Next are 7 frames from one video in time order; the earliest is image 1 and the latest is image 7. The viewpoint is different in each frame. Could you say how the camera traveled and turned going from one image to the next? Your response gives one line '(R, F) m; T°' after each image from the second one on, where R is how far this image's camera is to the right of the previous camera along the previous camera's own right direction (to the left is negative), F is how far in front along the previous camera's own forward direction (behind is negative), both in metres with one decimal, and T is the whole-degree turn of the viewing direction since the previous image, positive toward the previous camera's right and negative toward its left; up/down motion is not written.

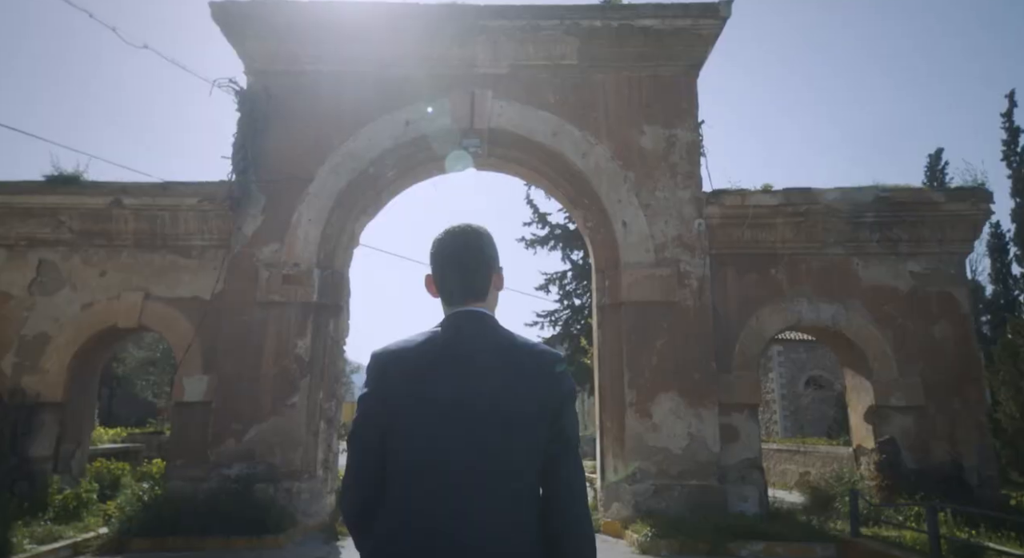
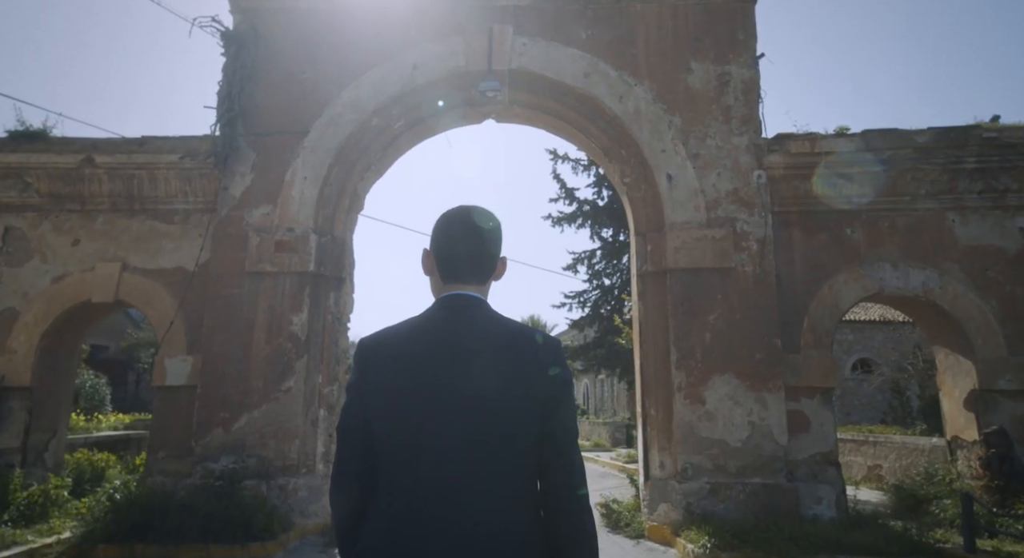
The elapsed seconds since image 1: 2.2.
(0.0, +1.1) m; -2°
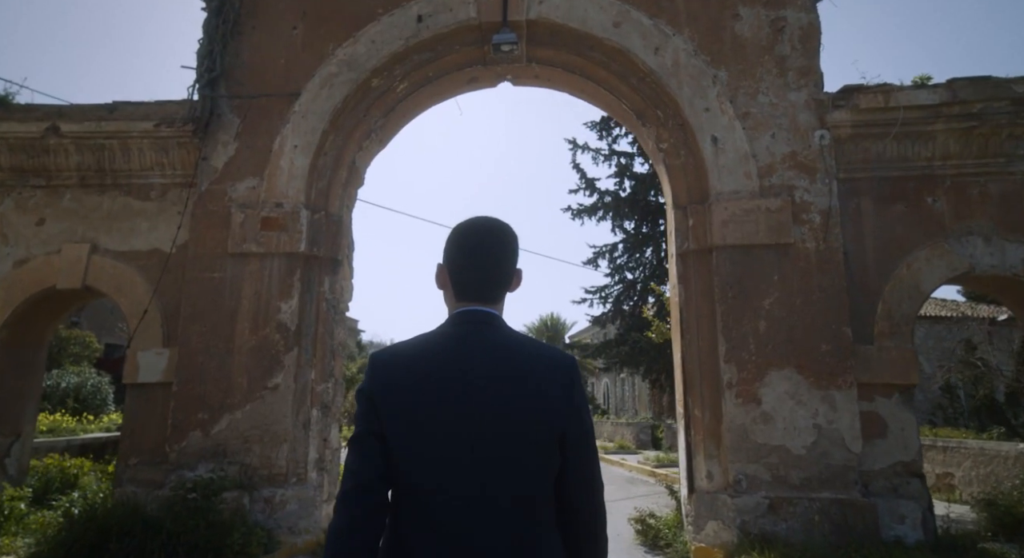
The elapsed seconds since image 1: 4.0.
(0.0, +0.9) m; -2°
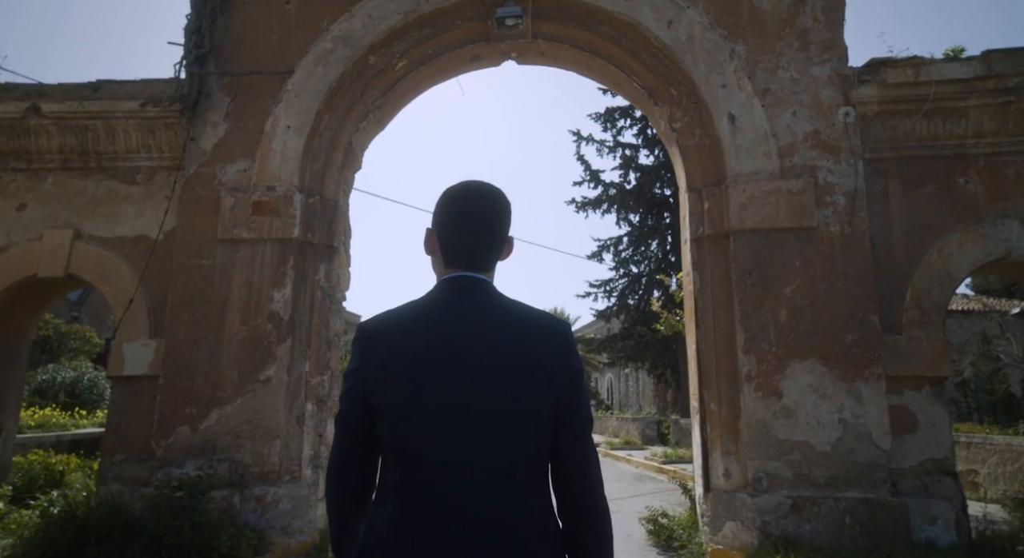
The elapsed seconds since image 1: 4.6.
(0.0, +0.3) m; 0°
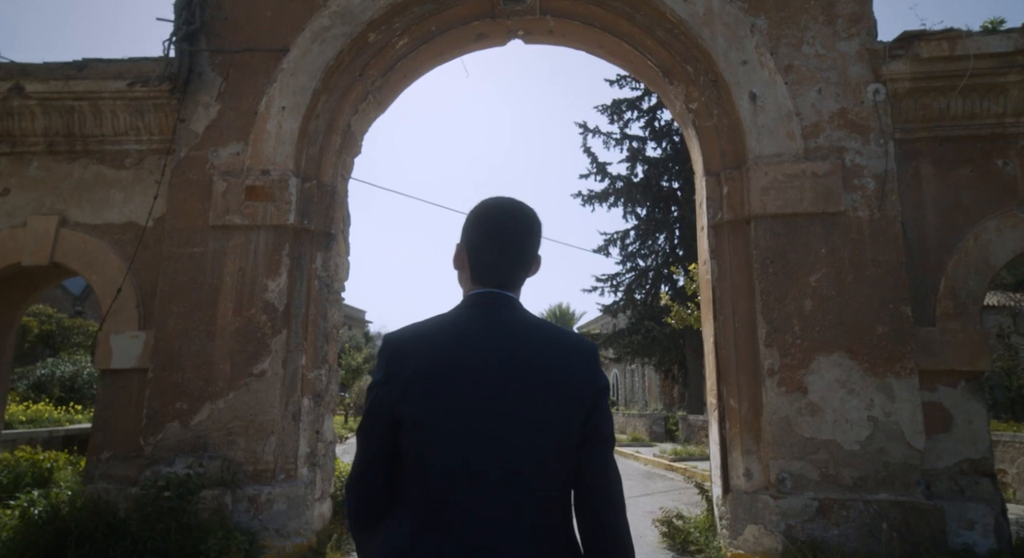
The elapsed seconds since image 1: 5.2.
(0.0, +0.3) m; 0°
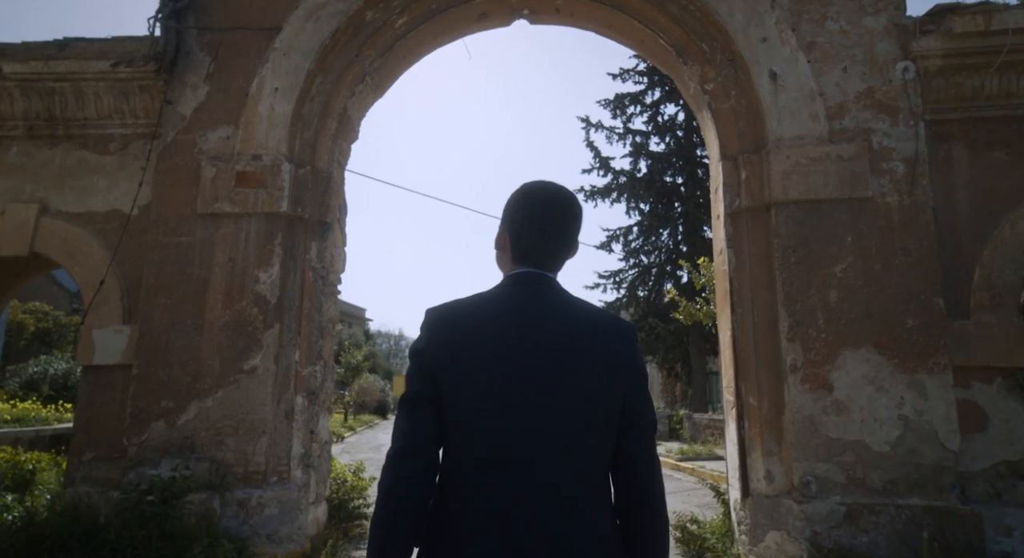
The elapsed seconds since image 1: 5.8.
(0.0, +0.3) m; 0°
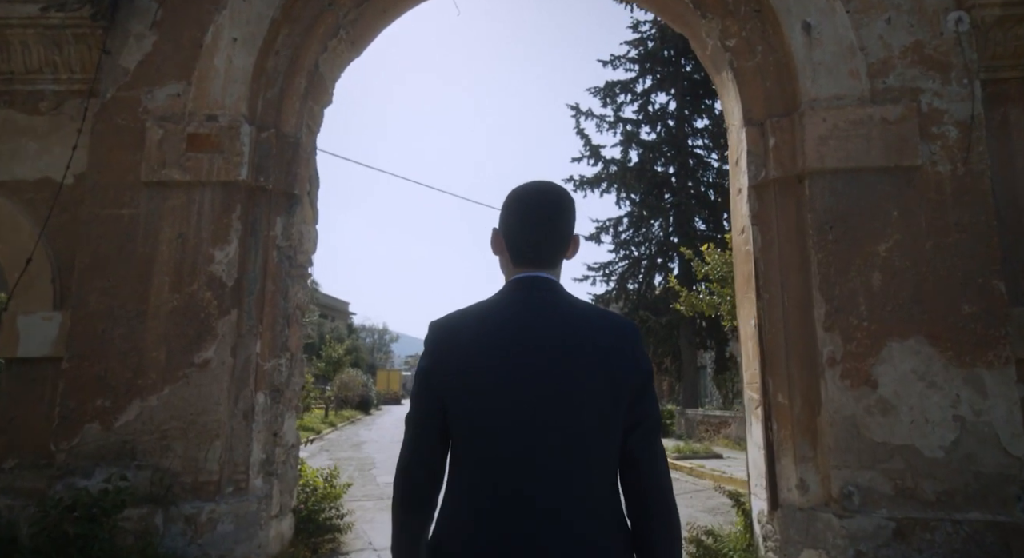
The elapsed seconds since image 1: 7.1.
(0.0, +0.6) m; +1°
